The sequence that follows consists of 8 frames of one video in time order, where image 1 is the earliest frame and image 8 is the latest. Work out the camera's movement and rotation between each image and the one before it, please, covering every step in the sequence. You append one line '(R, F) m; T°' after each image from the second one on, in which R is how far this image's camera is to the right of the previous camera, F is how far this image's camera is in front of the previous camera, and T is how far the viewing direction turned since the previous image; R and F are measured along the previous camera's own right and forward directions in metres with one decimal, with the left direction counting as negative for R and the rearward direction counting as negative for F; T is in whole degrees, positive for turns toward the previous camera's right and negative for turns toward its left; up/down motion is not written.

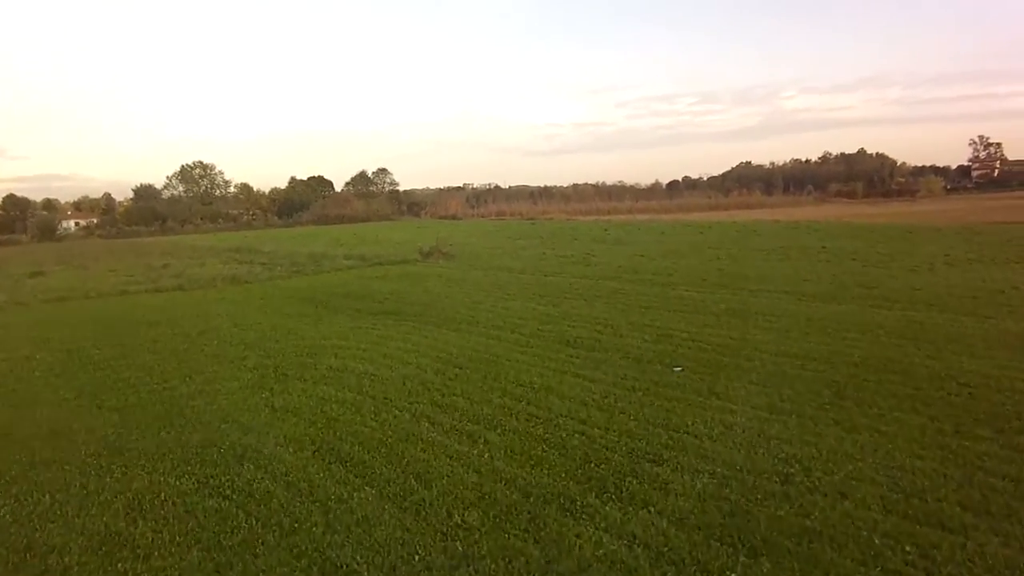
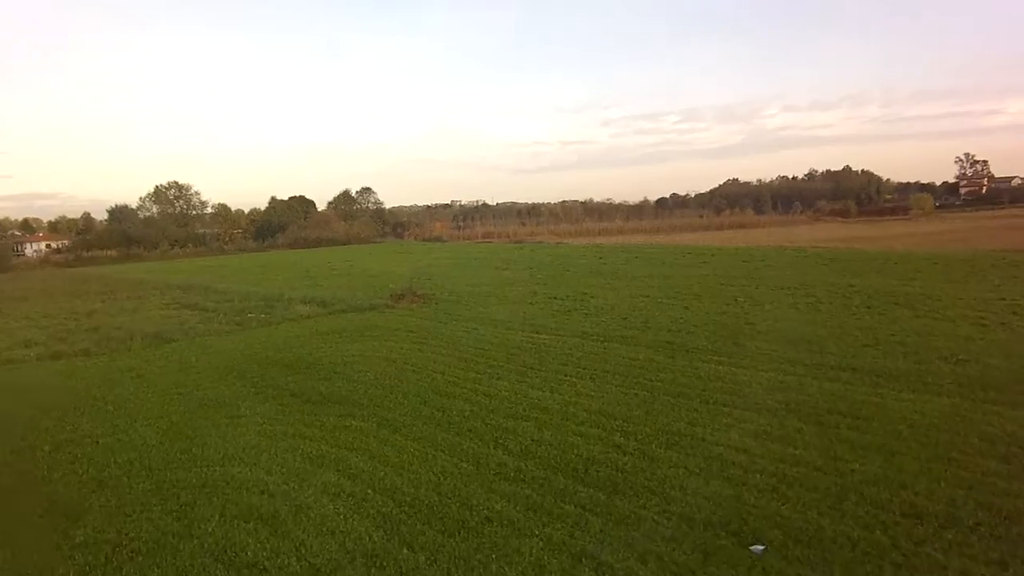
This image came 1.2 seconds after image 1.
(+0.1, +3.4) m; +1°
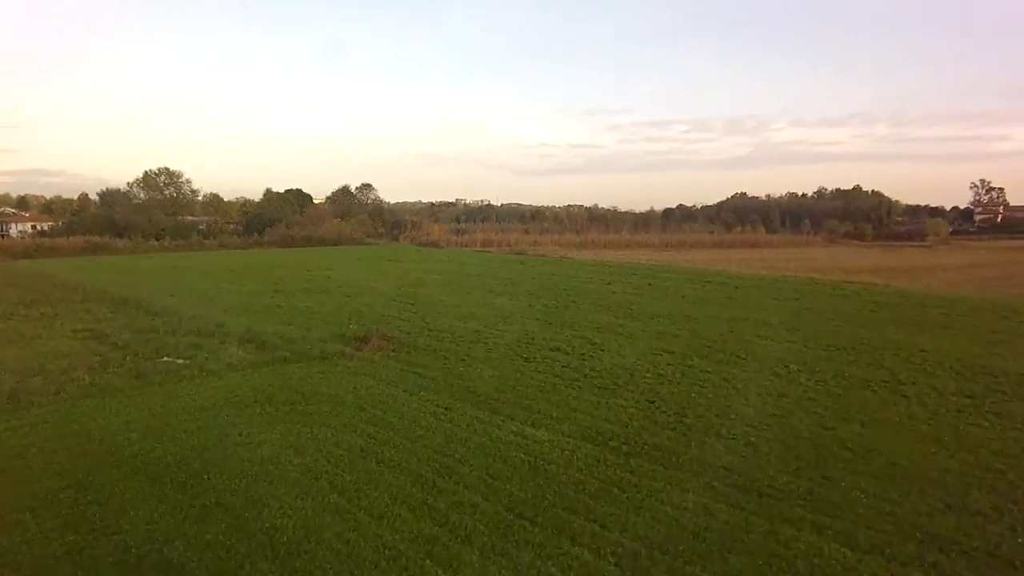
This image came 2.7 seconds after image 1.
(+0.1, +4.4) m; 0°
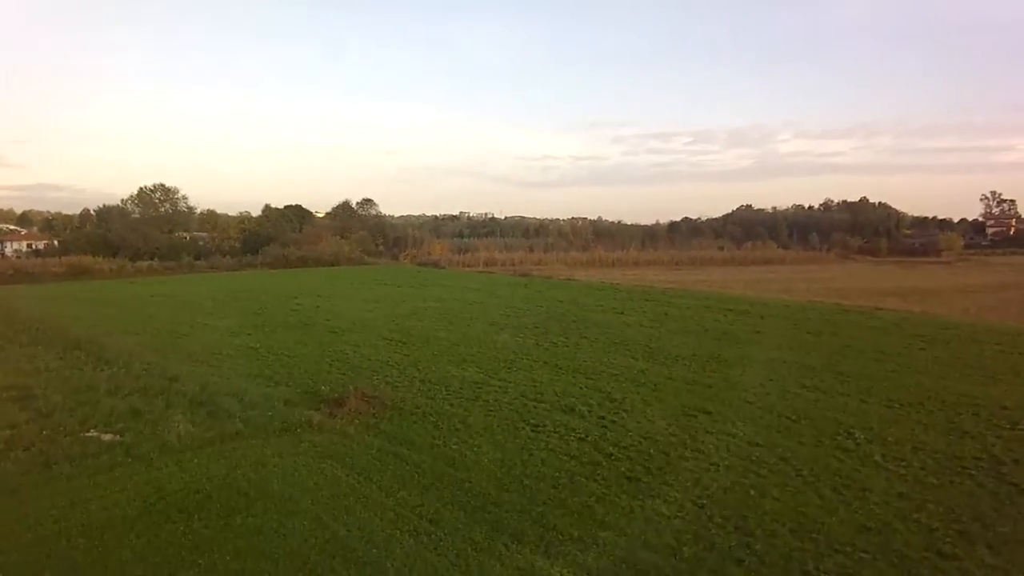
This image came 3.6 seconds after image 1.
(0.0, +2.9) m; 0°
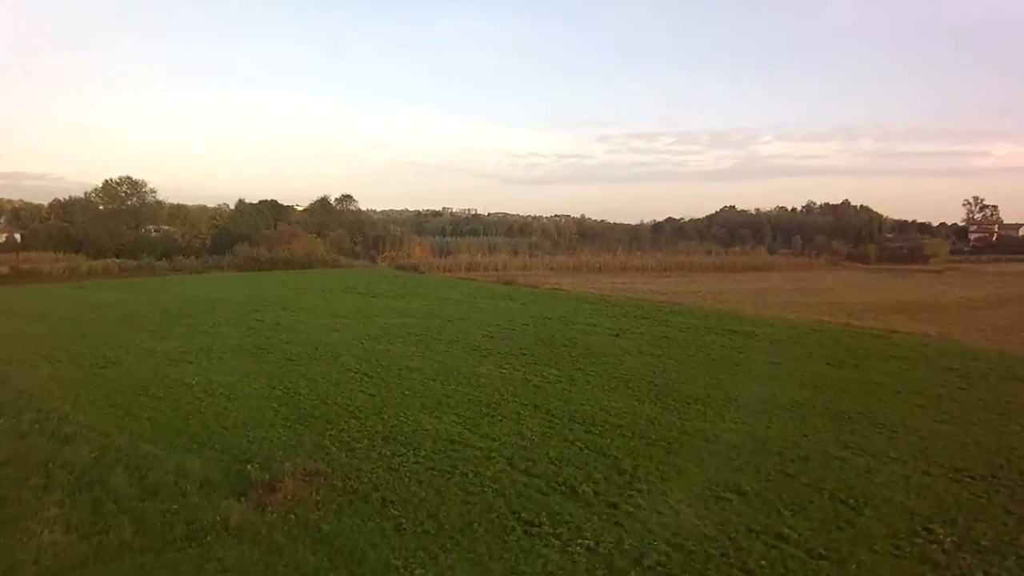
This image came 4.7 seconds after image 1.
(-0.1, +3.2) m; +2°
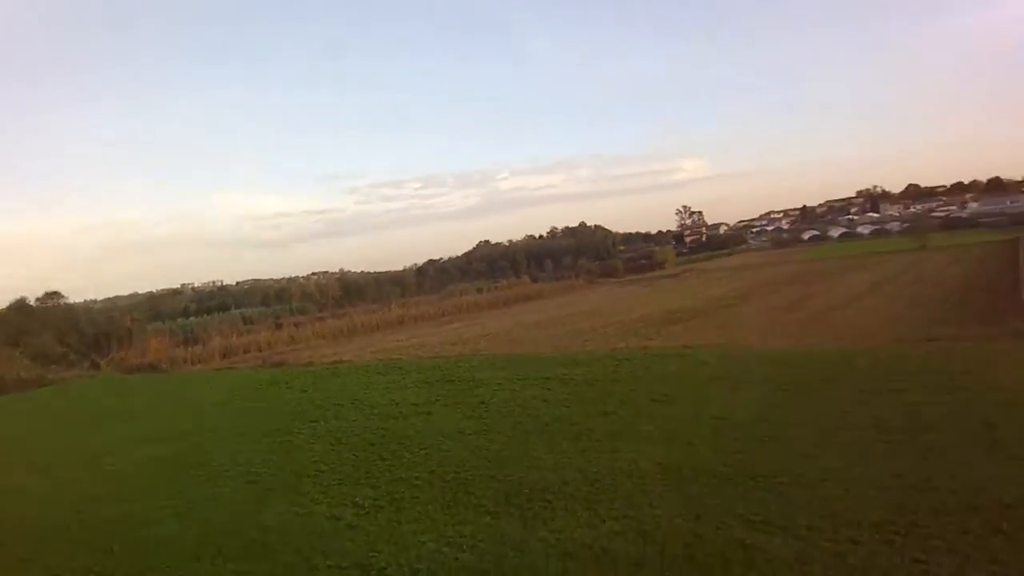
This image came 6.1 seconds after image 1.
(-0.2, +4.4) m; +20°
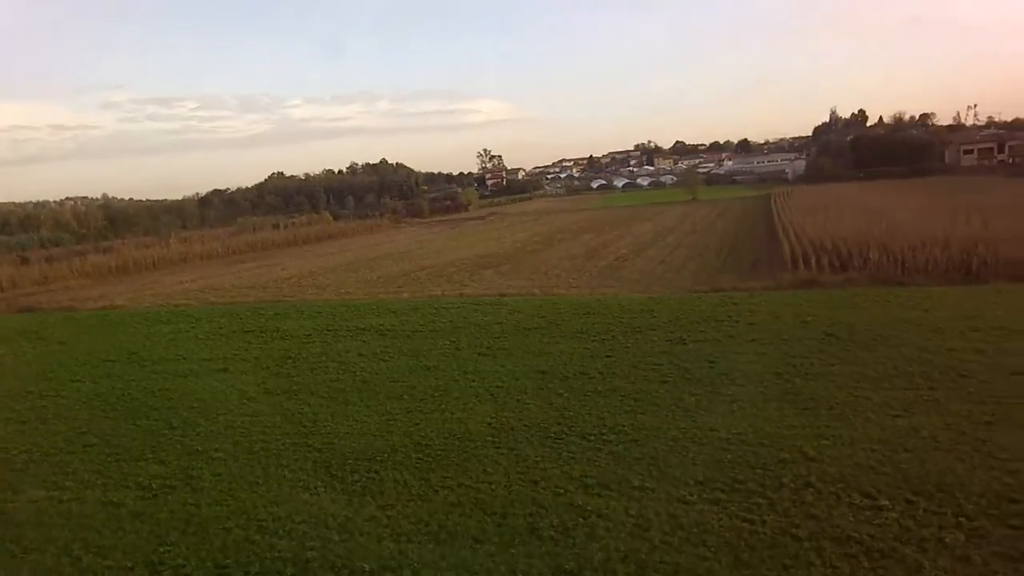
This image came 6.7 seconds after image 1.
(-0.5, +1.3) m; +17°
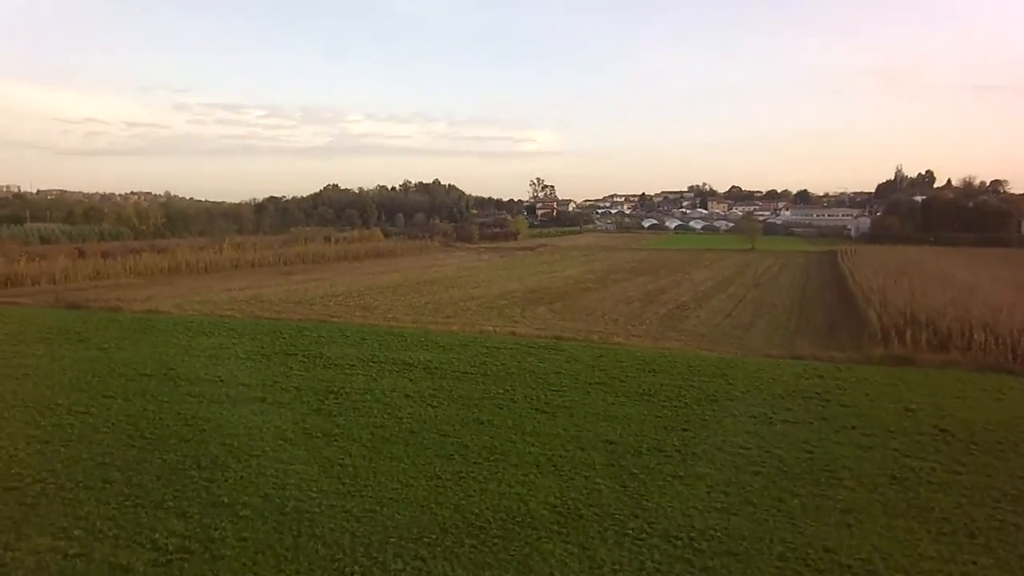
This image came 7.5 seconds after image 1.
(-1.0, +2.0) m; -4°
